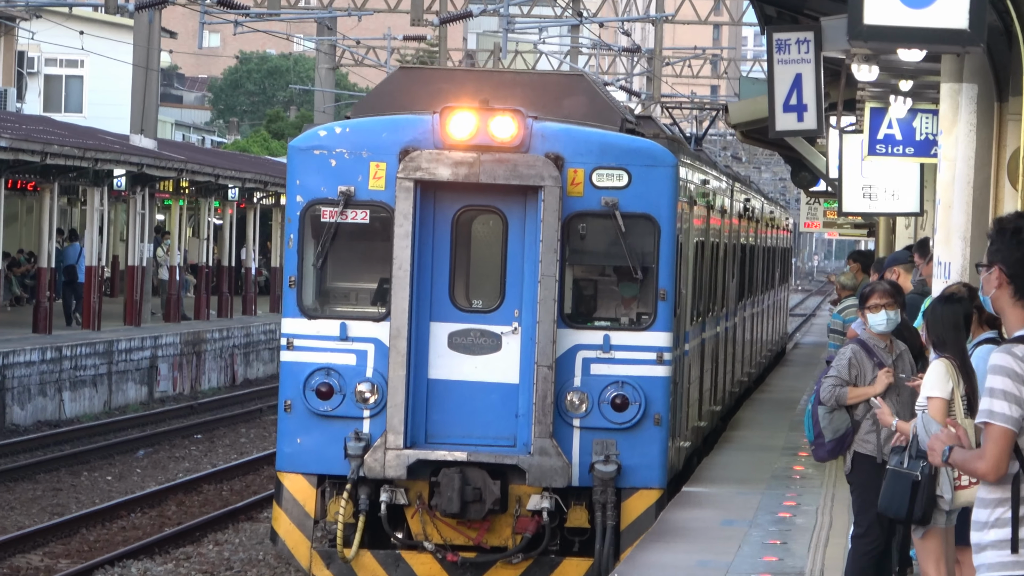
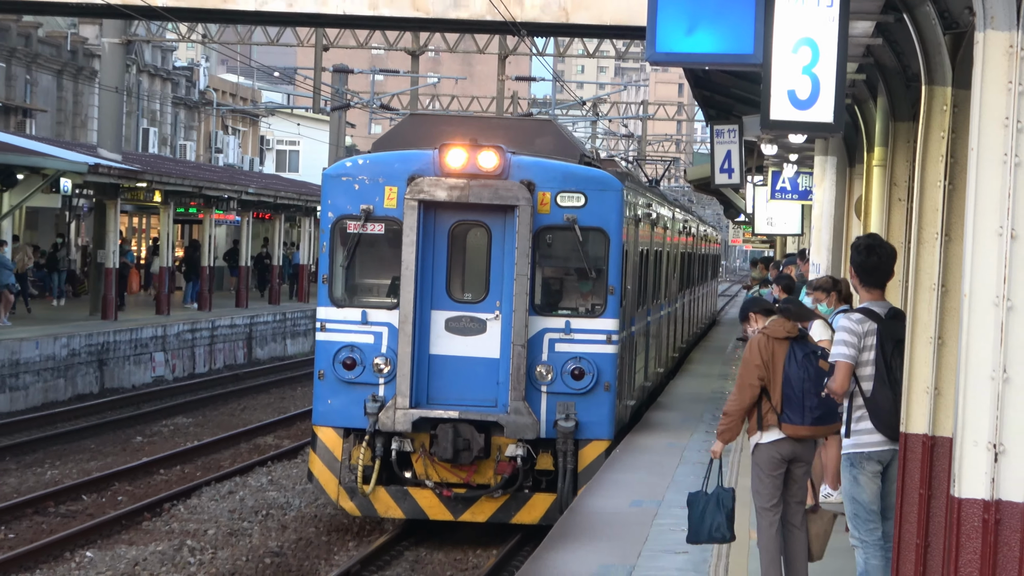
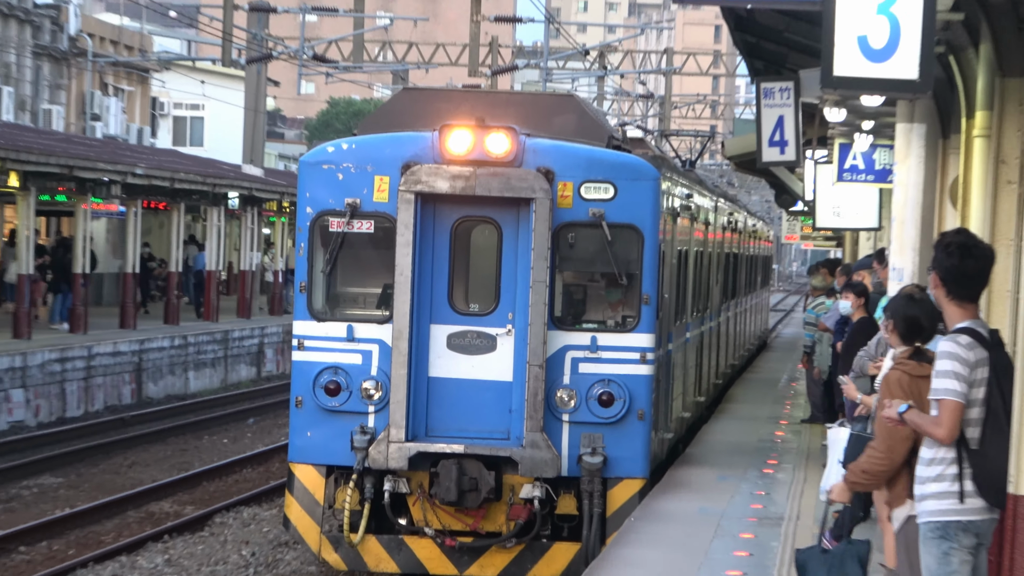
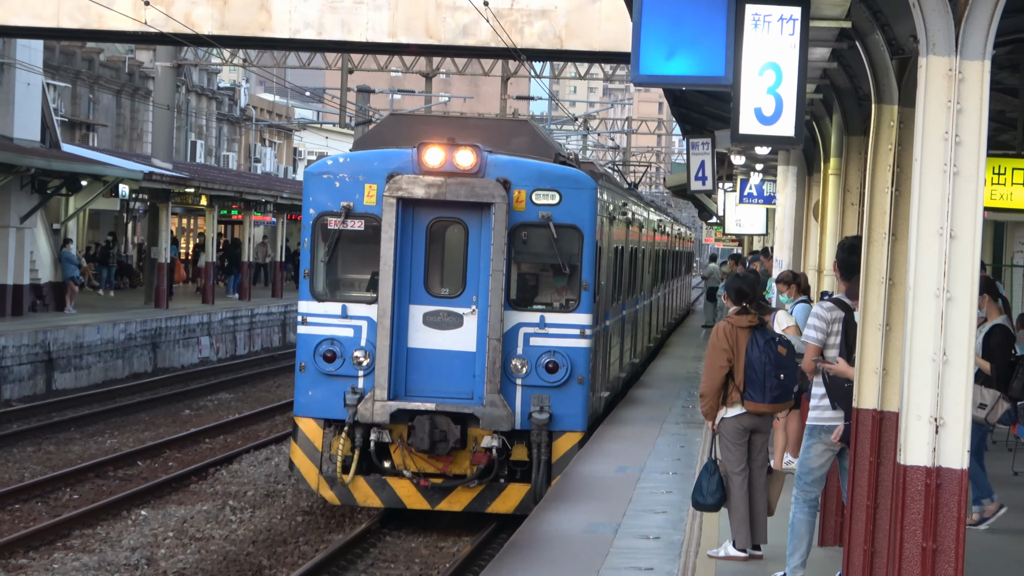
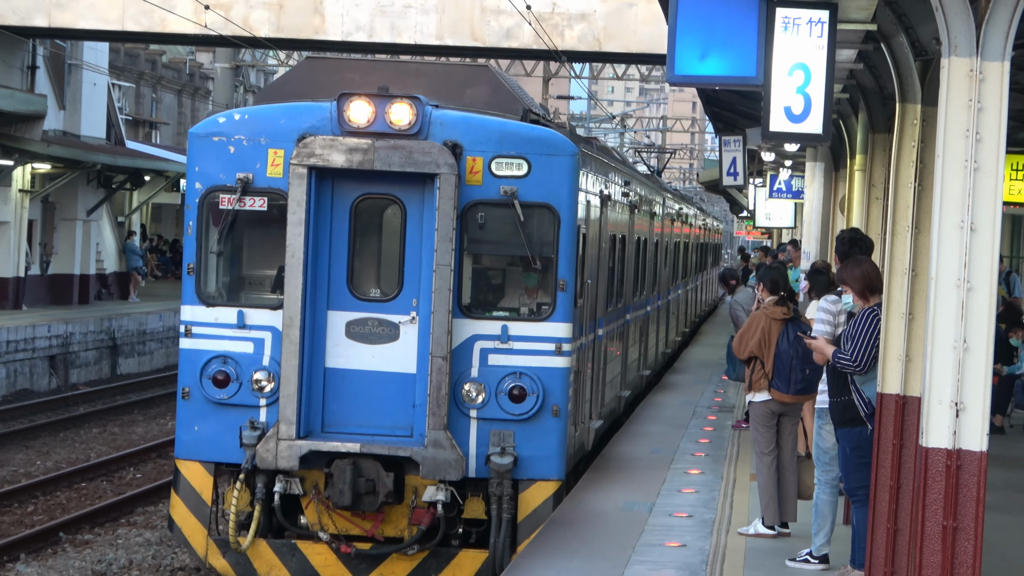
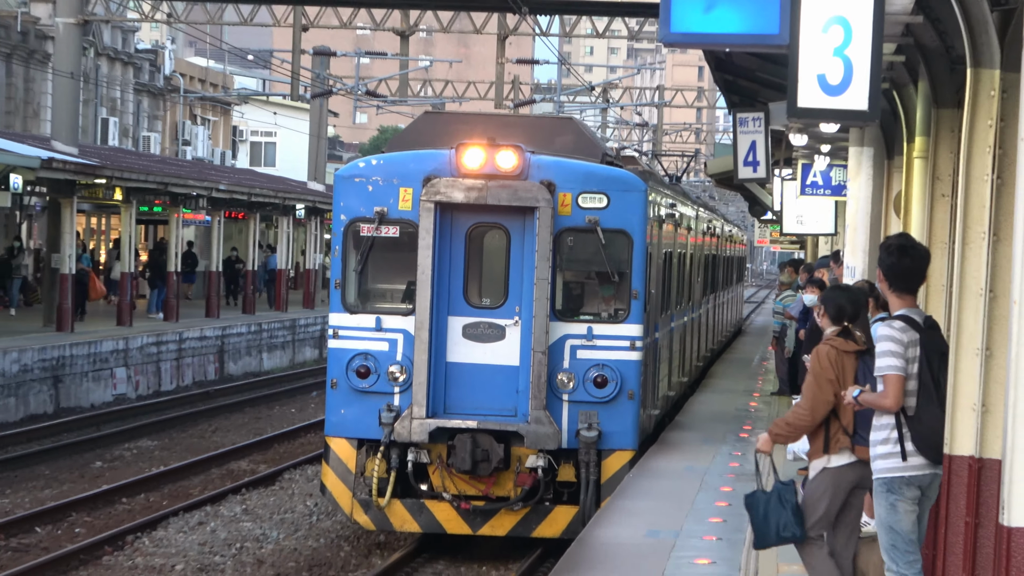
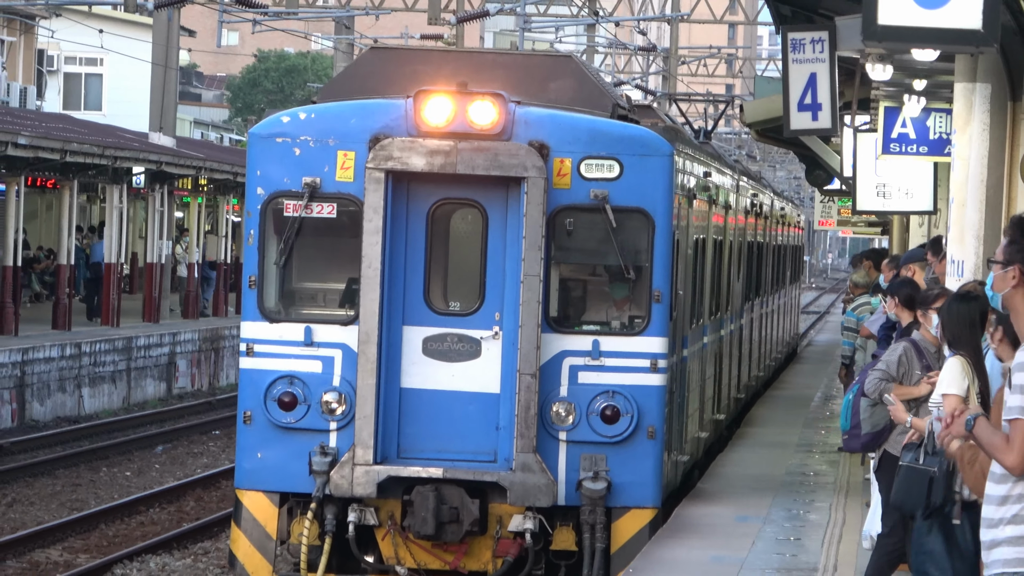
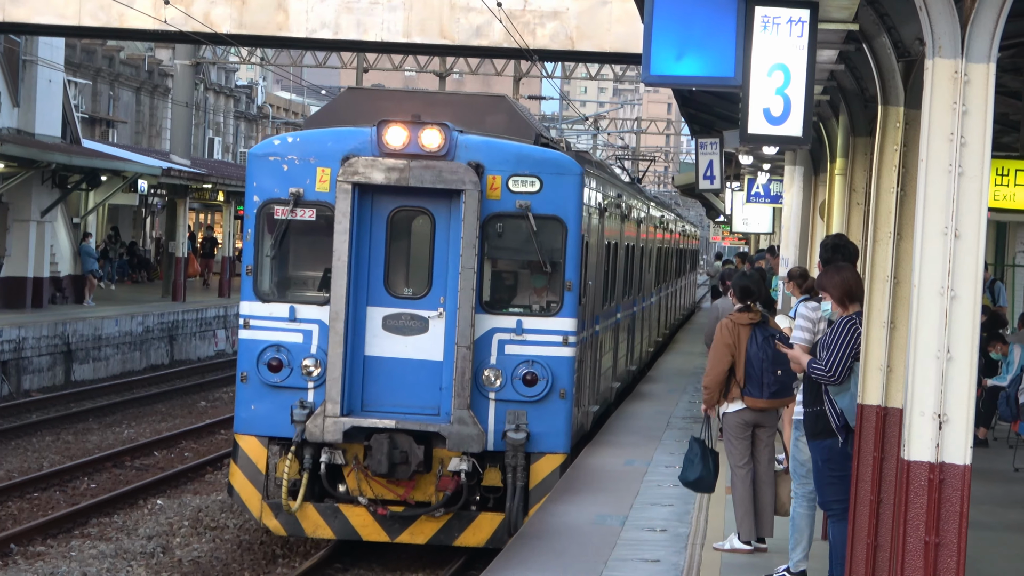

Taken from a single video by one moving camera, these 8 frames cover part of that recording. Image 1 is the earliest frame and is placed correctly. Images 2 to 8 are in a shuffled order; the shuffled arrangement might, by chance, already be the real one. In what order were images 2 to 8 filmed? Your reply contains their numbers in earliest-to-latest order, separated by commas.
7, 3, 6, 2, 4, 8, 5
